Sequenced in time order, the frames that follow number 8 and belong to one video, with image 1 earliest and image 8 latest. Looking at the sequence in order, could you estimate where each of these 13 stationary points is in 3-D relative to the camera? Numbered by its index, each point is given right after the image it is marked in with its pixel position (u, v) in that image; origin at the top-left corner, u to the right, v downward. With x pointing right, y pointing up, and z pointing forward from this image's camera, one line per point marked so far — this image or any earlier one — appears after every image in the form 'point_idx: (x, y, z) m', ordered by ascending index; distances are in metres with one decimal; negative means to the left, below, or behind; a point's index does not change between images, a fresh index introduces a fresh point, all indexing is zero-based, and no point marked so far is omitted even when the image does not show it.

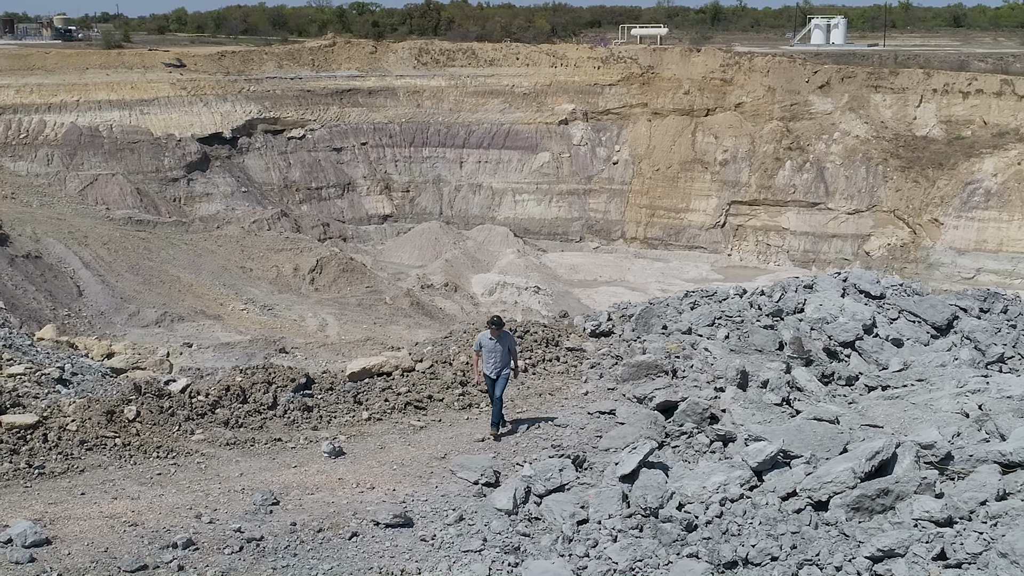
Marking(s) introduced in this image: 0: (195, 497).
0: (-1.4, -1.0, +4.9) m
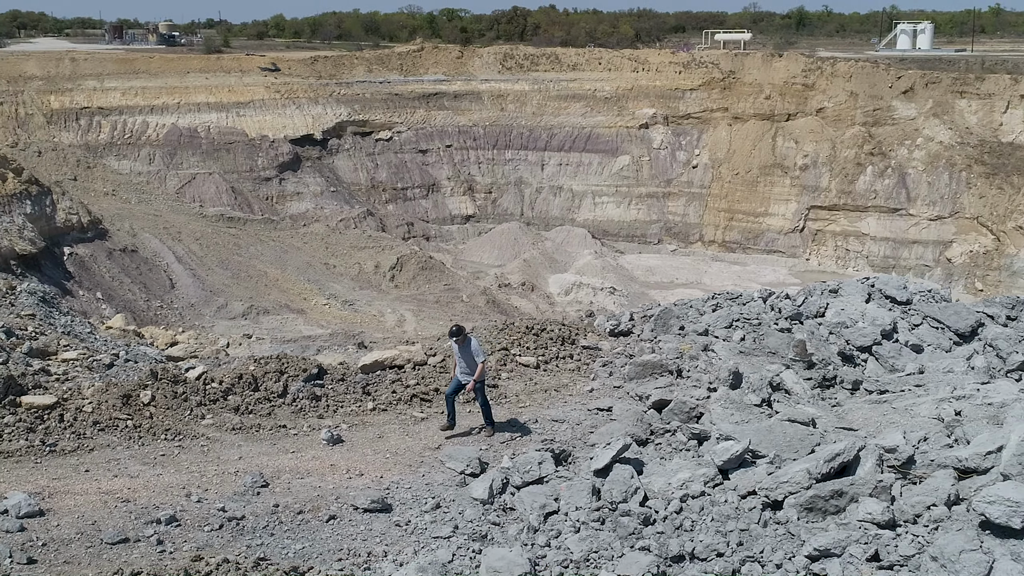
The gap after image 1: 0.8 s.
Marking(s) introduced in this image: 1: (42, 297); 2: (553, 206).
0: (-1.6, -1.0, +5.4) m
1: (-3.6, -0.1, +8.4) m
2: (+0.7, +1.4, +19.1) m
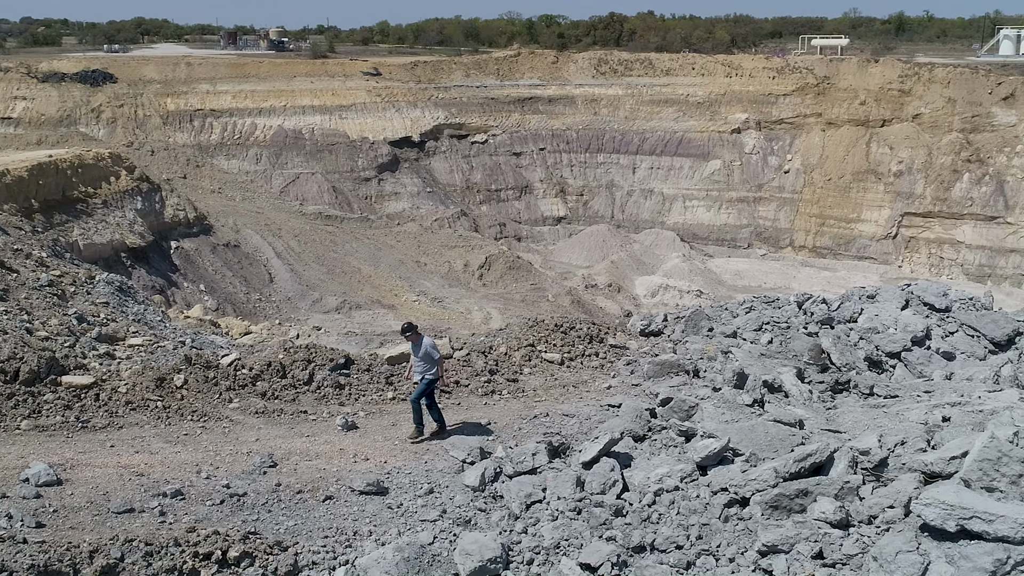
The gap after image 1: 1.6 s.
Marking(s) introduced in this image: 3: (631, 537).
0: (-1.7, -0.9, +6.0) m
1: (-3.3, 0.0, +9.3) m
2: (+2.3, +1.4, +19.3) m
3: (+0.6, -1.3, +5.5) m
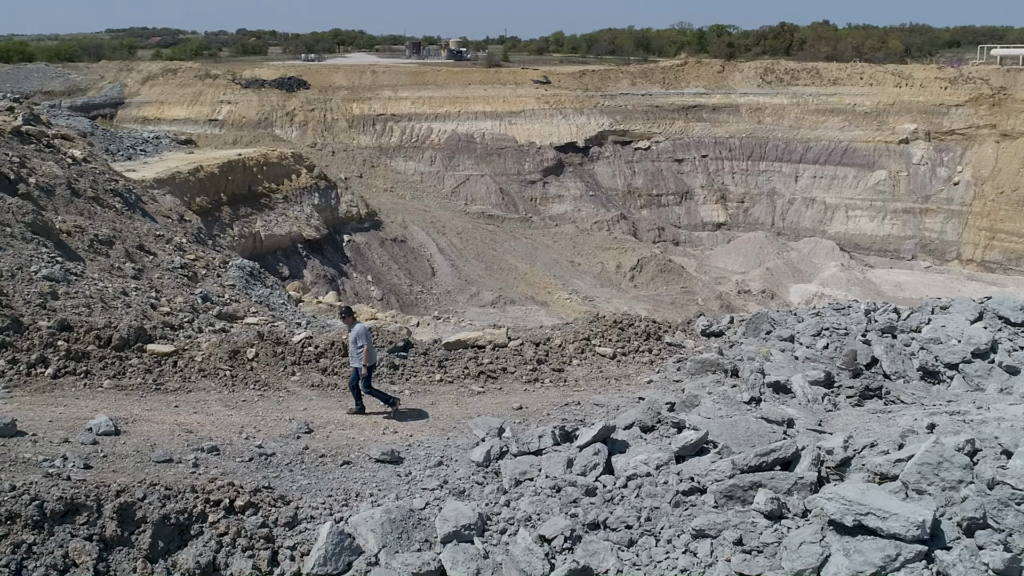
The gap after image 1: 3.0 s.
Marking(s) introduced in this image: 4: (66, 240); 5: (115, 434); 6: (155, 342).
0: (-1.7, -0.8, +7.1) m
1: (-2.6, +0.2, +10.6) m
2: (+5.1, +1.2, +19.2) m
3: (+0.4, -1.3, +6.1) m
4: (-3.6, +0.4, +8.9) m
5: (-2.3, -0.8, +6.4) m
6: (-2.5, -0.4, +7.7) m
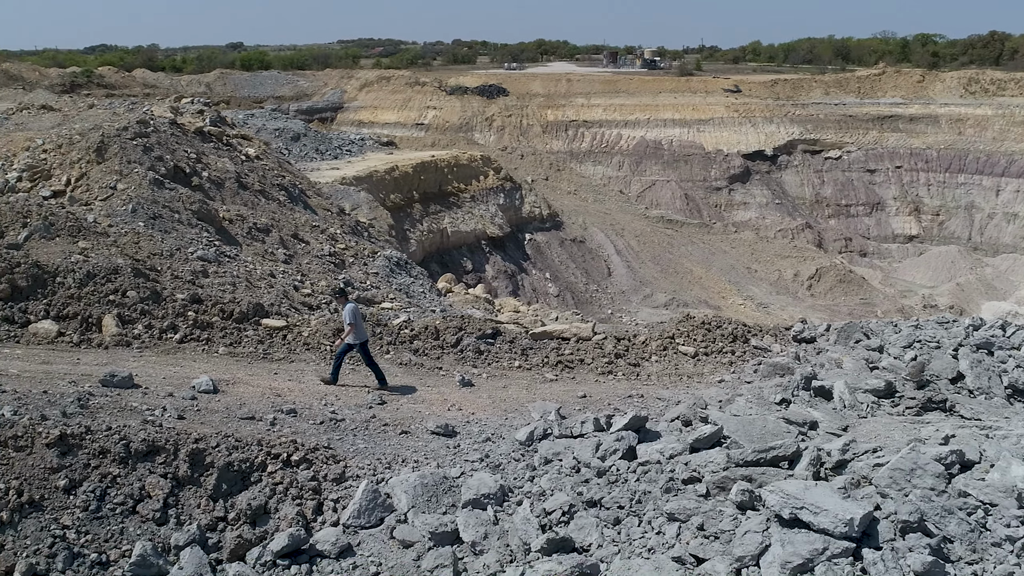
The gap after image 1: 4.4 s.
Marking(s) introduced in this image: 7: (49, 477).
0: (-1.3, -0.7, +8.2) m
1: (-1.3, +0.3, +11.8) m
2: (+8.2, +0.9, +18.4) m
3: (+0.5, -1.3, +6.8) m
4: (-2.7, +0.6, +10.4) m
5: (-2.1, -0.7, +7.7) m
6: (-2.0, -0.2, +9.0) m
7: (-2.7, -1.1, +6.5) m
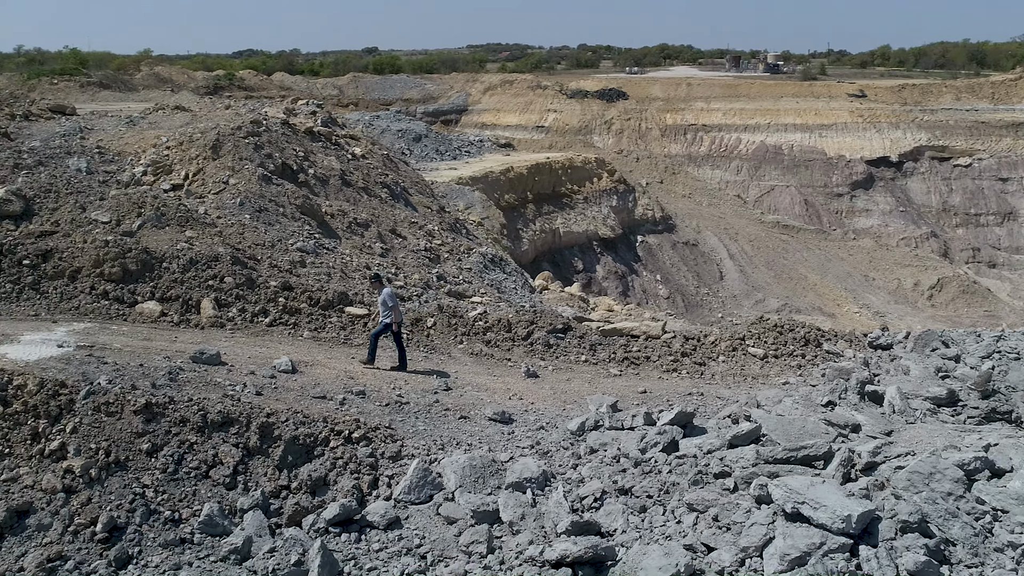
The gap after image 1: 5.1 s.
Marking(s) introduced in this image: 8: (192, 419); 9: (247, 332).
0: (-0.8, -0.7, +8.7) m
1: (-0.3, +0.3, +12.4) m
2: (+10.1, +0.6, +17.5) m
3: (+0.7, -1.2, +7.1) m
4: (-1.9, +0.7, +11.1) m
5: (-1.7, -0.6, +8.4) m
6: (-1.4, -0.2, +9.6) m
7: (-2.5, -1.0, +7.2) m
8: (-2.2, -0.9, +7.5) m
9: (-2.1, -0.4, +8.9) m
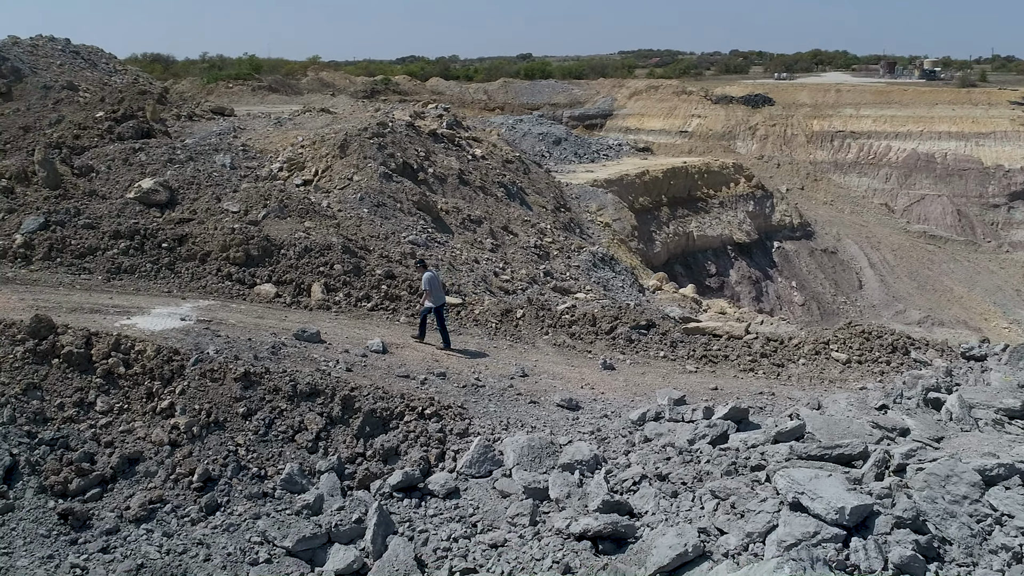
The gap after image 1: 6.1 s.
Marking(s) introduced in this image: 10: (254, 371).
0: (-0.2, -0.6, +9.4) m
1: (+1.0, +0.3, +12.8) m
2: (+12.1, +0.2, +16.1) m
3: (+1.0, -1.2, +7.5) m
4: (-0.7, +0.8, +11.9) m
5: (-1.1, -0.5, +9.2) m
6: (-0.5, -0.1, +10.3) m
7: (-2.1, -0.9, +8.2) m
8: (-1.7, -0.8, +8.4) m
9: (-1.4, -0.2, +9.7) m
10: (-2.0, -0.6, +8.4) m
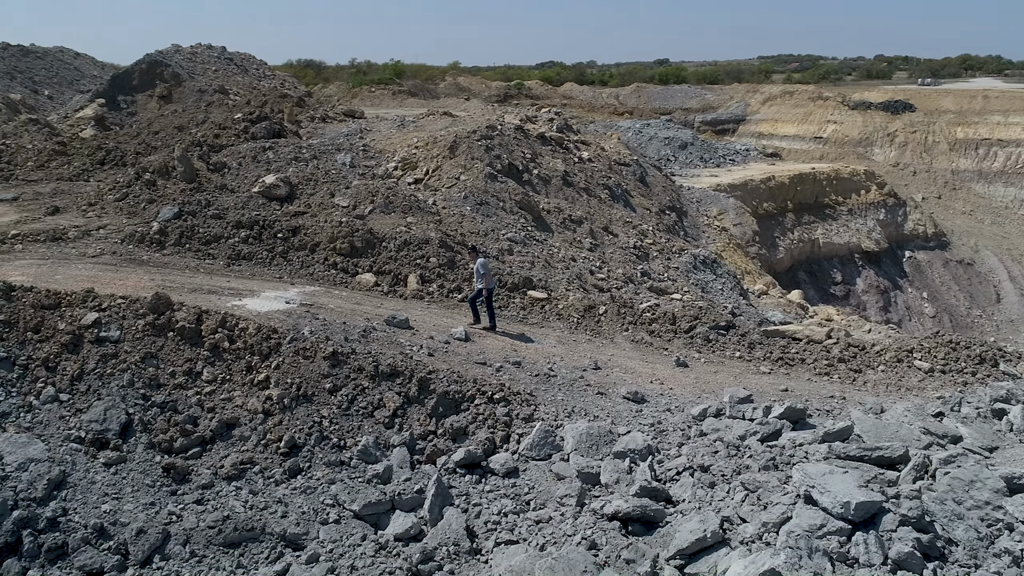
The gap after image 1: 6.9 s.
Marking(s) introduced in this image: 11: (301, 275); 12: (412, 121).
0: (+0.5, -0.6, +9.8) m
1: (+2.3, +0.3, +13.0) m
2: (+13.8, -0.2, +14.5) m
3: (+1.4, -1.2, +7.7) m
4: (+0.4, +0.8, +12.4) m
5: (-0.4, -0.5, +9.7) m
6: (+0.3, 0.0, +10.8) m
7: (-1.6, -0.8, +8.9) m
8: (-1.2, -0.7, +9.0) m
9: (-0.7, -0.2, +10.3) m
10: (-1.4, -0.5, +9.2) m
11: (-2.0, +0.1, +10.5) m
12: (-1.3, +2.2, +14.6) m
